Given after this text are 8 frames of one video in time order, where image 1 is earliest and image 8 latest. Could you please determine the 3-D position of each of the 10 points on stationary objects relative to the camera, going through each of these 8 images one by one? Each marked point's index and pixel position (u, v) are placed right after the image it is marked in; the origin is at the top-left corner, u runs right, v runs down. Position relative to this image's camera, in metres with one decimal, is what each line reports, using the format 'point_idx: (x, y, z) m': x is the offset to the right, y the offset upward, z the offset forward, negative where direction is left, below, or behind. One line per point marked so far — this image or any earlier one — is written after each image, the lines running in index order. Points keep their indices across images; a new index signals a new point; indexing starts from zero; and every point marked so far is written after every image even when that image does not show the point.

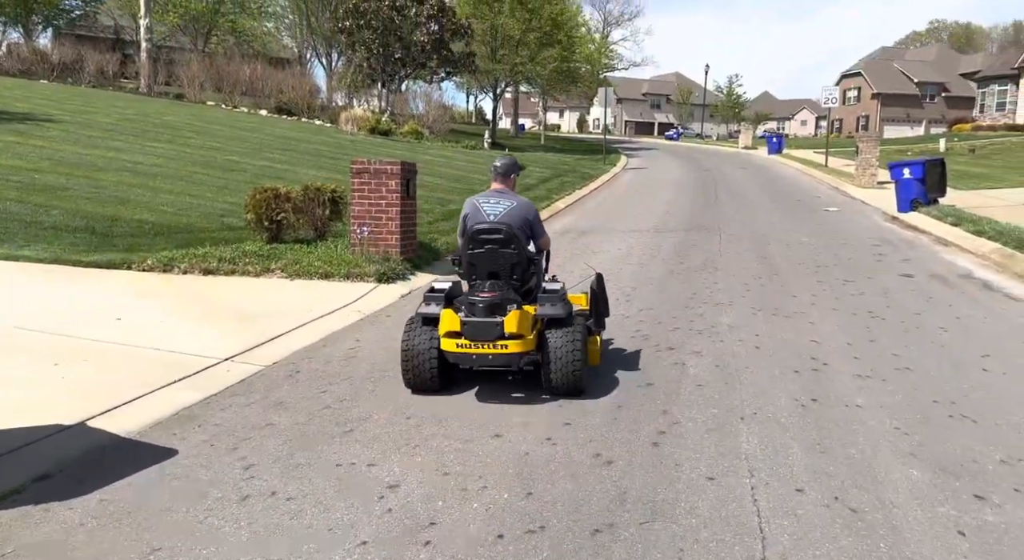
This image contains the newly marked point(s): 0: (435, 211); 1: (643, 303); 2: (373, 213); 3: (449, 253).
0: (-1.5, +1.3, +14.2) m
1: (+1.3, -0.2, +7.6) m
2: (-1.7, +0.8, +9.0) m
3: (-0.9, +0.4, +10.4) m
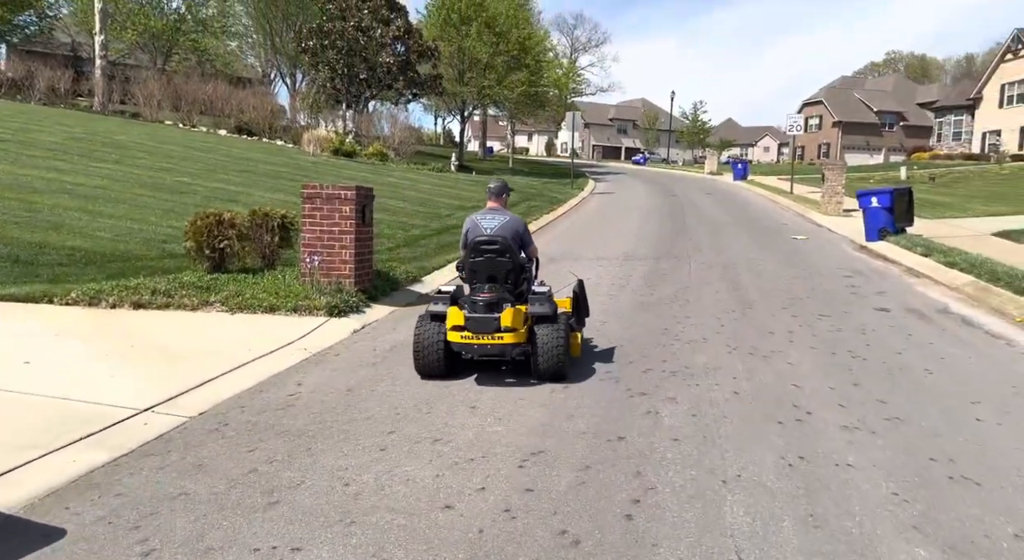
0: (-2.1, +0.8, +13.7) m
1: (+1.0, -0.6, +7.1) m
2: (-2.1, +0.4, +8.4) m
3: (-1.4, 0.0, +9.9) m
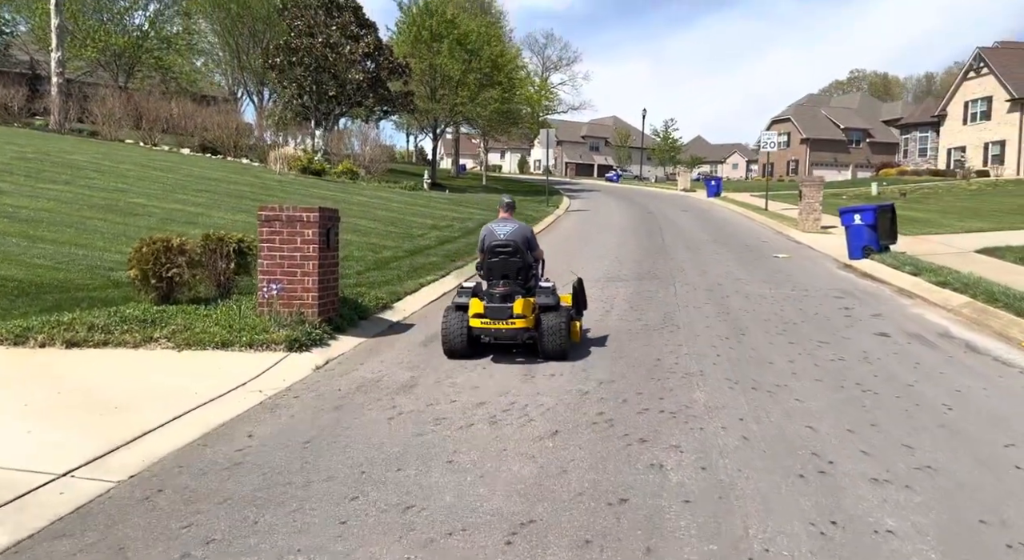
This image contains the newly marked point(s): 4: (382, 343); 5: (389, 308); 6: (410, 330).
0: (-2.5, +0.4, +13.0) m
1: (+0.8, -0.8, +6.5) m
2: (-2.3, +0.1, +7.7) m
3: (-1.7, -0.4, +9.2) m
4: (-1.4, -0.7, +7.9) m
5: (-1.6, -0.4, +9.5) m
6: (-1.2, -0.6, +8.7) m
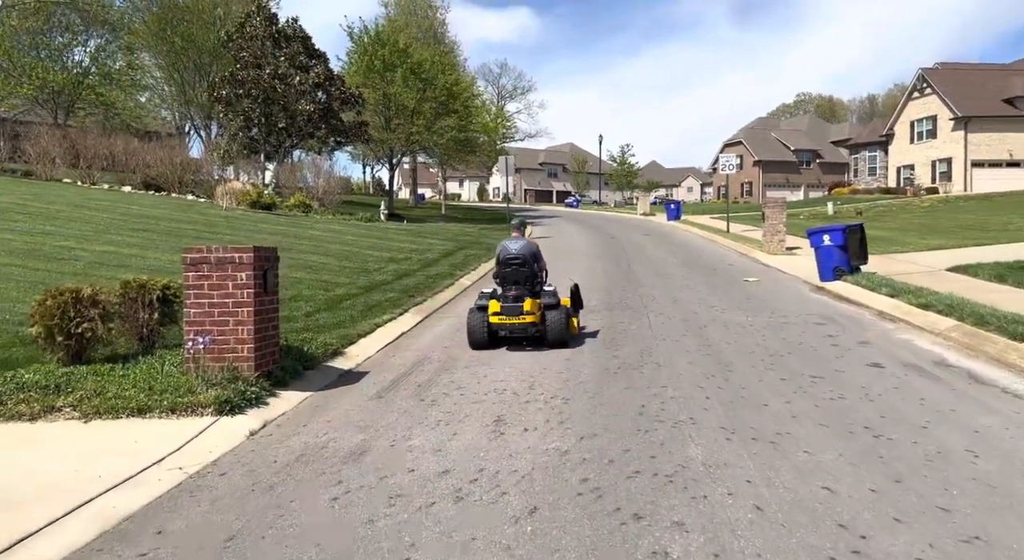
0: (-3.2, -0.3, +12.1) m
1: (+0.5, -1.1, +5.7) m
2: (-2.7, -0.3, +6.8) m
3: (-2.1, -0.9, +8.3) m
4: (-1.7, -1.1, +7.0) m
5: (-2.0, -0.9, +8.7) m
6: (-1.6, -1.0, +7.9) m
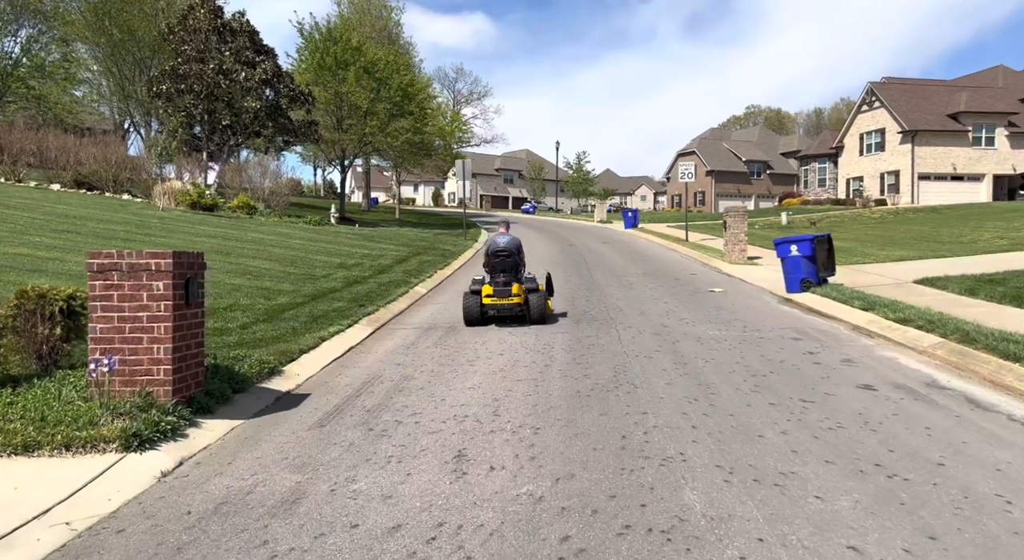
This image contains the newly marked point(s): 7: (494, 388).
0: (-3.8, -0.4, +11.1) m
1: (+0.3, -1.2, +5.0) m
2: (-3.0, -0.4, +5.9) m
3: (-2.5, -1.0, +7.4) m
4: (-2.0, -1.2, +6.1) m
5: (-2.4, -1.0, +7.7) m
6: (-2.0, -1.1, +6.9) m
7: (-0.2, -1.0, +7.2) m
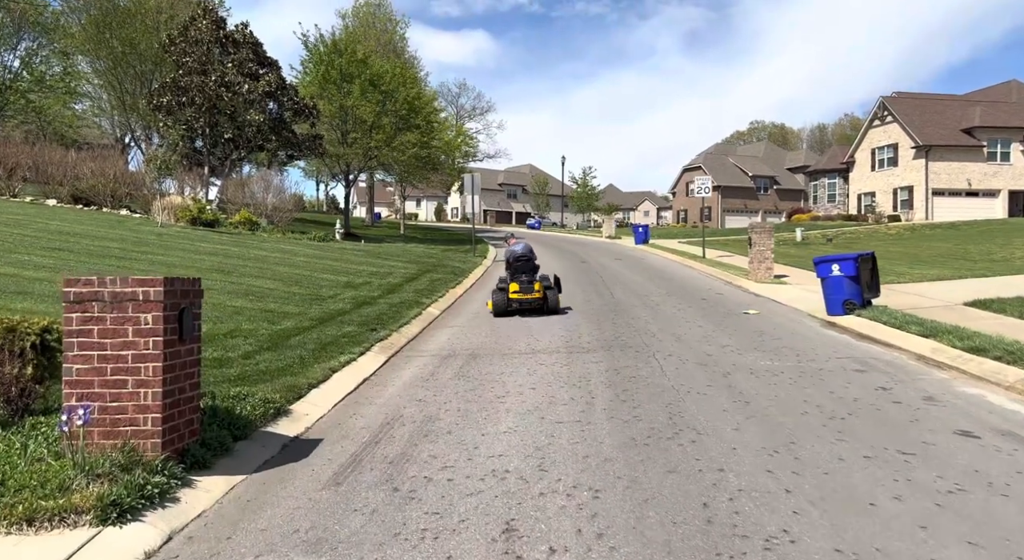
0: (-3.4, -0.7, +10.2) m
1: (+0.6, -1.4, +4.0) m
2: (-2.6, -0.6, +4.9) m
3: (-2.1, -1.2, +6.4) m
4: (-1.7, -1.4, +5.2) m
5: (-2.0, -1.2, +6.8) m
6: (-1.6, -1.4, +6.0) m
7: (+0.2, -1.3, +6.3) m
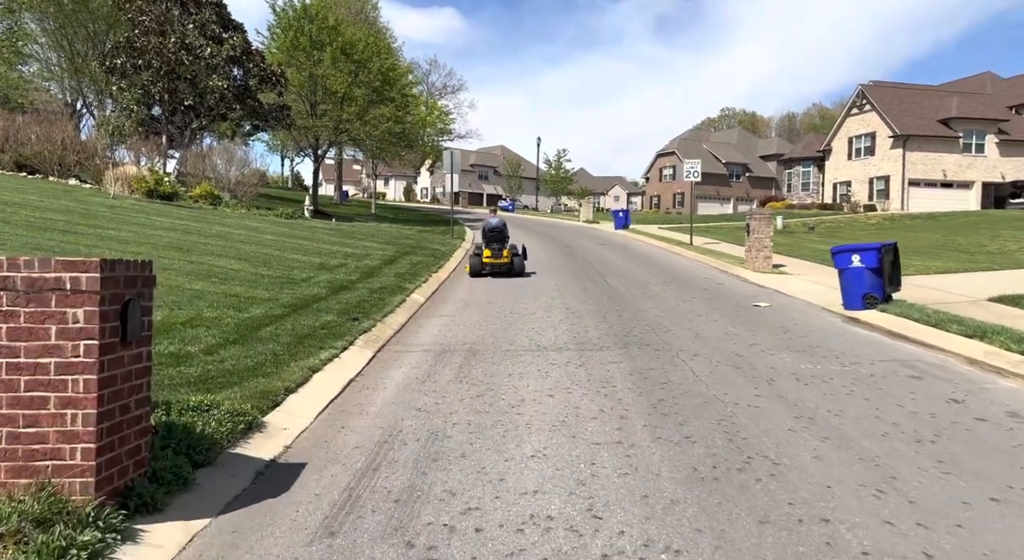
0: (-3.4, -0.5, +8.8) m
1: (+0.9, -1.4, +2.9) m
2: (-2.3, -0.5, +3.6) m
3: (-1.9, -1.1, +5.1) m
4: (-1.4, -1.3, +3.9) m
5: (-1.9, -1.1, +5.5) m
6: (-1.4, -1.3, +4.8) m
7: (+0.4, -1.2, +5.1) m
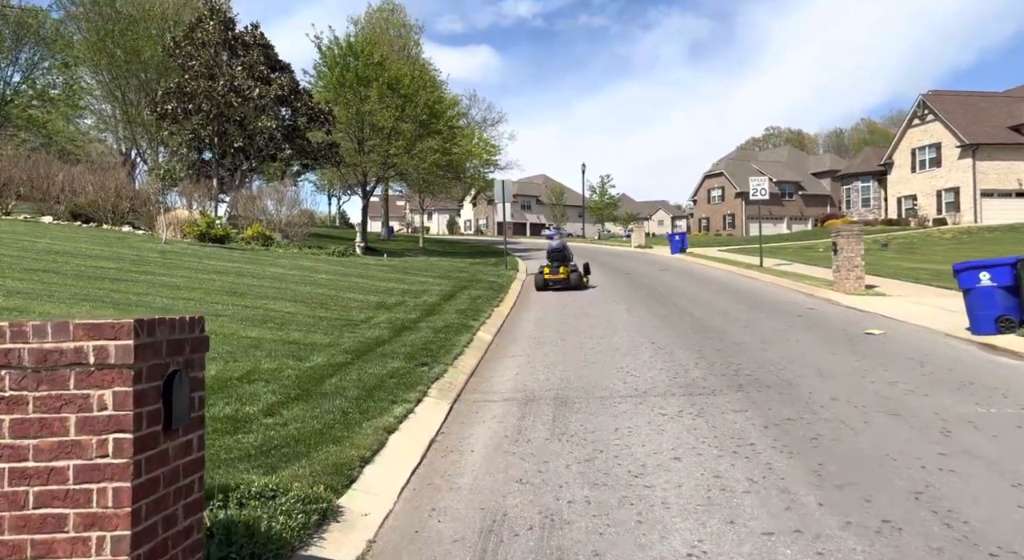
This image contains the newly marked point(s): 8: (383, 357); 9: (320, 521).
0: (-2.4, -1.0, +7.8) m
1: (+1.6, -1.5, +1.6) m
2: (-1.7, -0.8, +2.6) m
3: (-1.1, -1.4, +4.1) m
4: (-0.7, -1.6, +2.8) m
5: (-1.0, -1.4, +4.4) m
6: (-0.6, -1.5, +3.6) m
7: (+1.2, -1.4, +3.9) m
8: (-1.6, -1.0, +9.2) m
9: (-1.1, -1.4, +4.3) m
